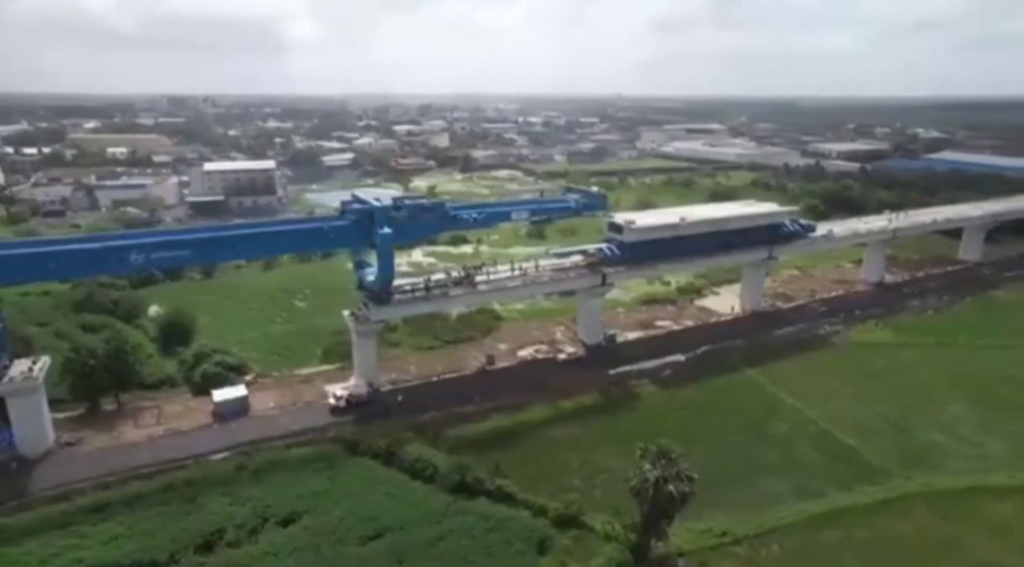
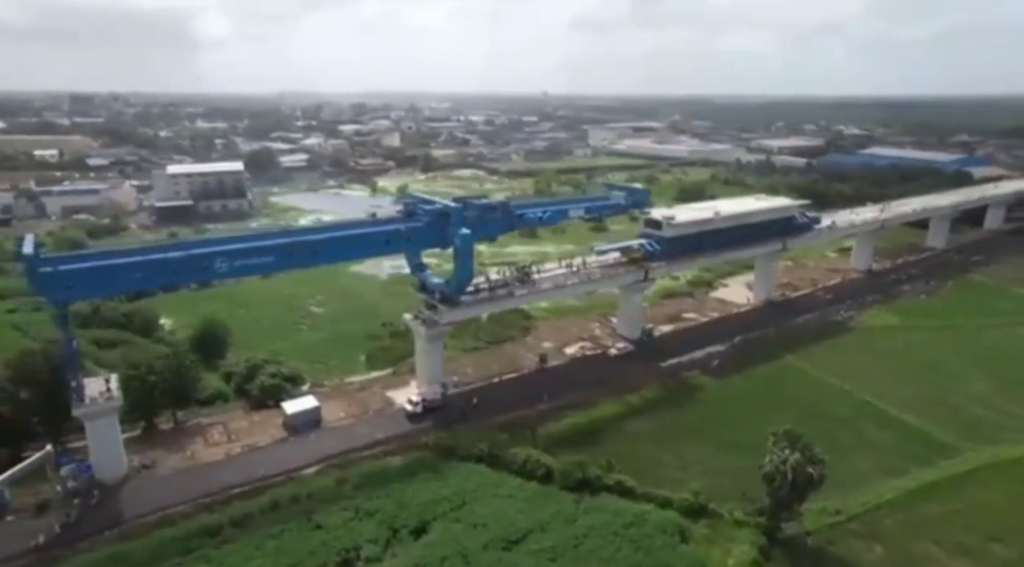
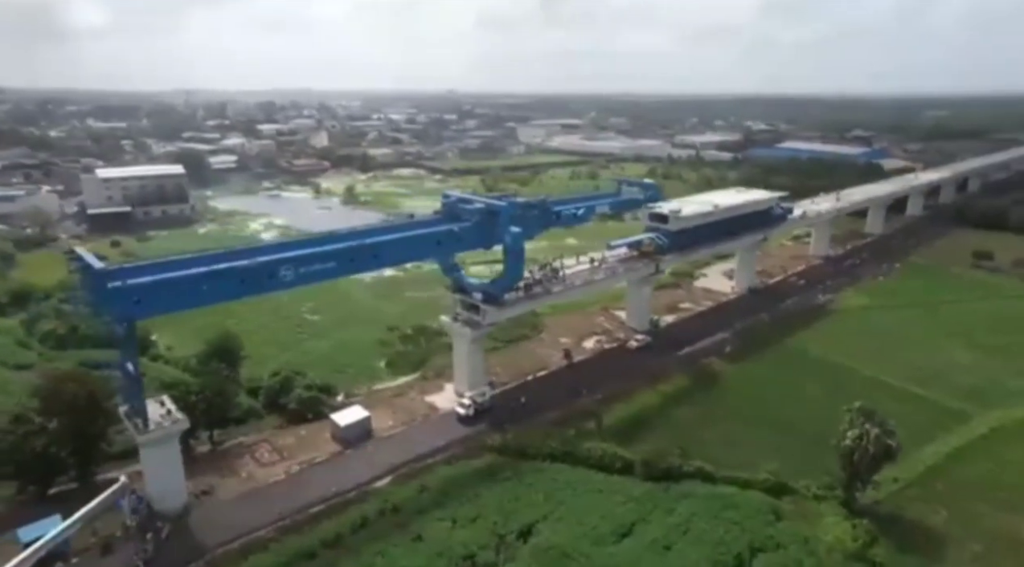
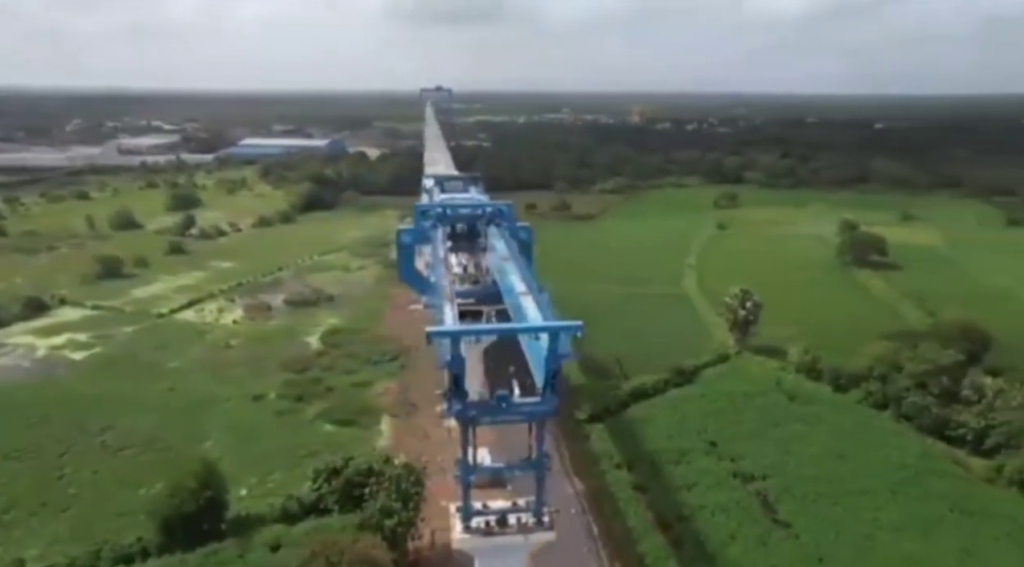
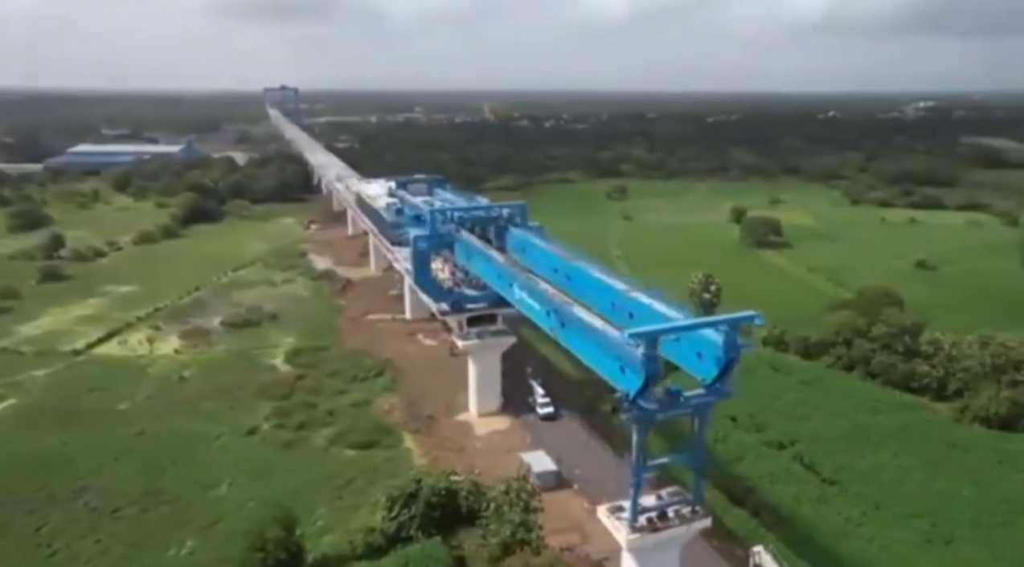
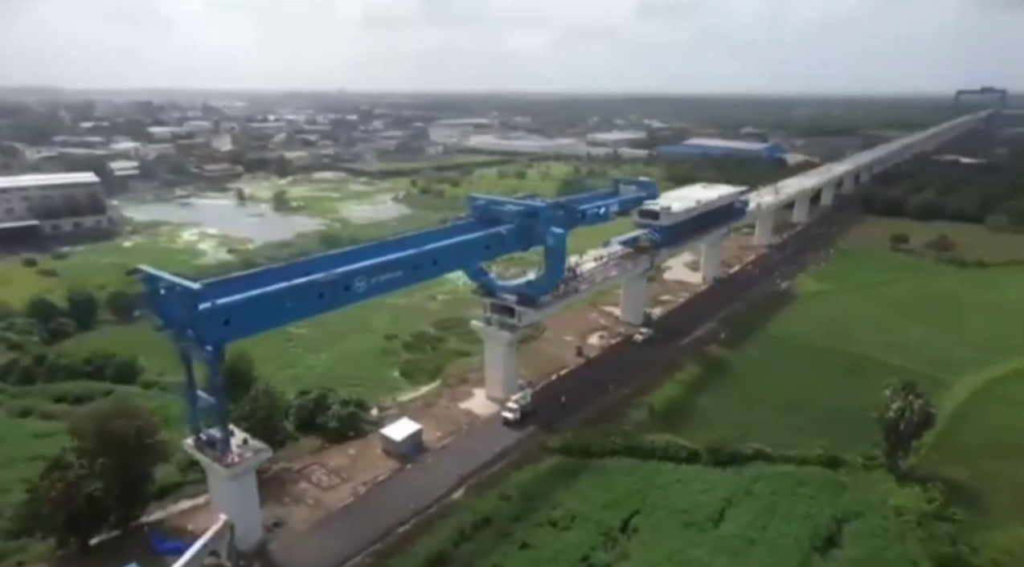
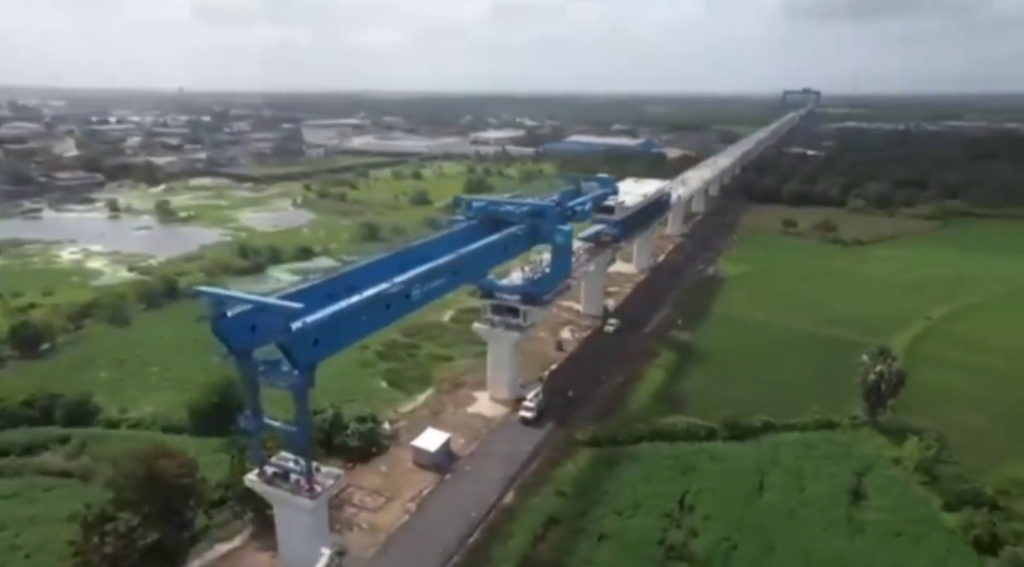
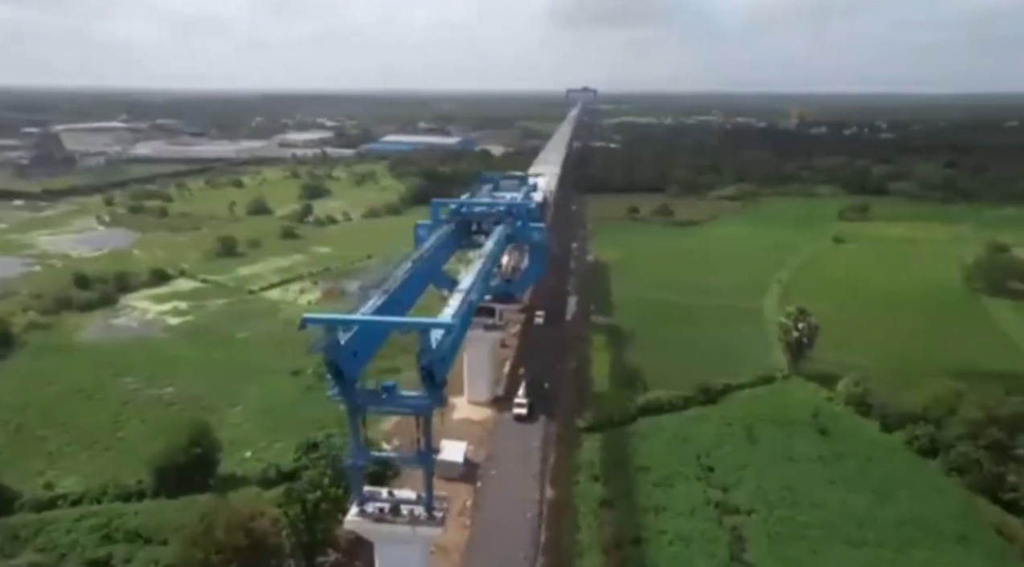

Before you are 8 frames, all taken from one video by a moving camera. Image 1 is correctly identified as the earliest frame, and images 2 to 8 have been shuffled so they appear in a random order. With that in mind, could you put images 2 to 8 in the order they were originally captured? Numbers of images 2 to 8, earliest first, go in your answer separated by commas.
2, 3, 6, 7, 8, 4, 5
